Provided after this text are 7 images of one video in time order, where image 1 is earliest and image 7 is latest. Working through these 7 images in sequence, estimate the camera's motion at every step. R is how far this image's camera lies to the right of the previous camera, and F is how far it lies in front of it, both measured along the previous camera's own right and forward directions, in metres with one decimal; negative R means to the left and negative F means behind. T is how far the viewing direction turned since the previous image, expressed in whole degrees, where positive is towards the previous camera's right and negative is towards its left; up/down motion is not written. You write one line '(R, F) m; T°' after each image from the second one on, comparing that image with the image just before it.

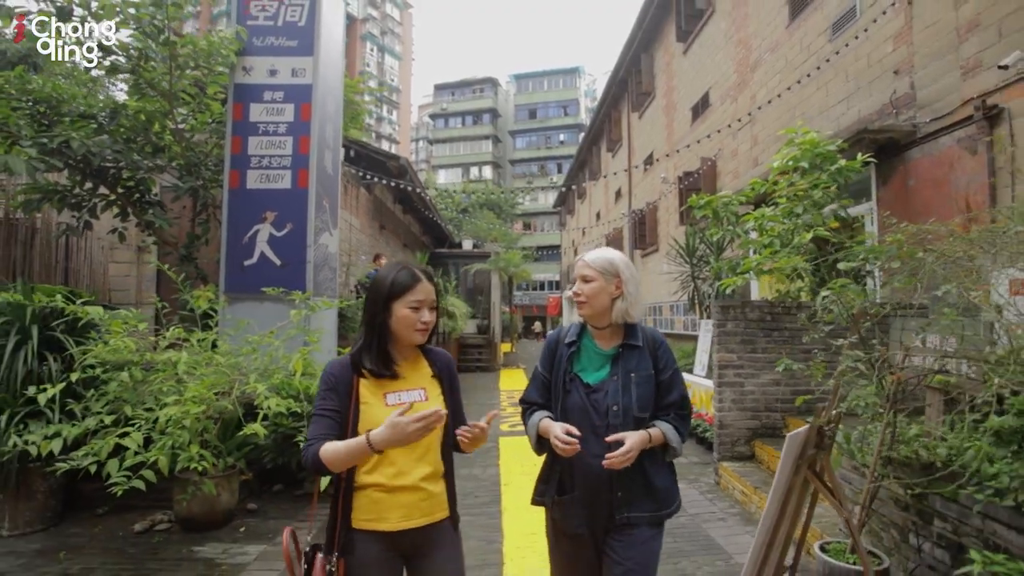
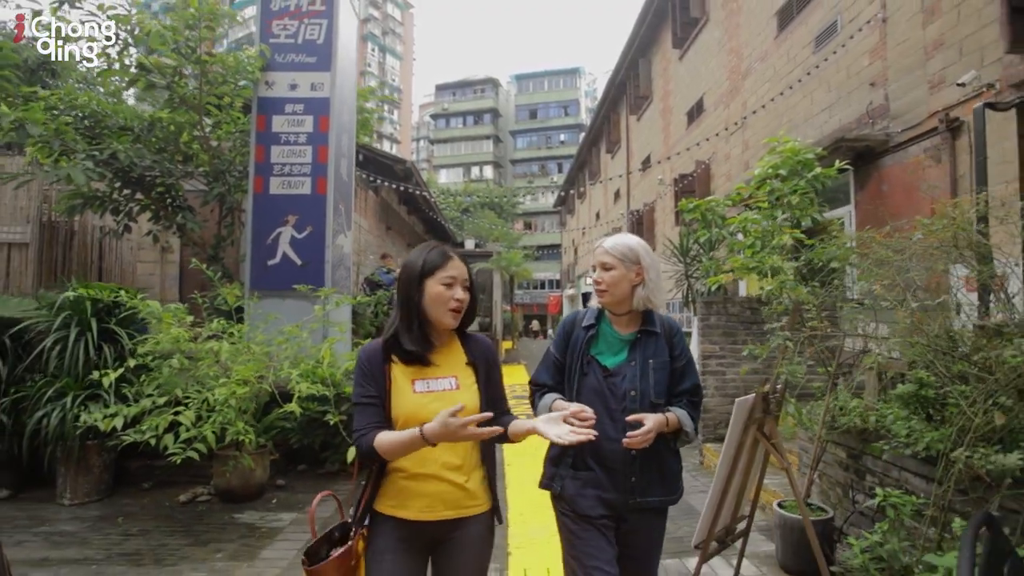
(0.0, -0.5) m; 0°
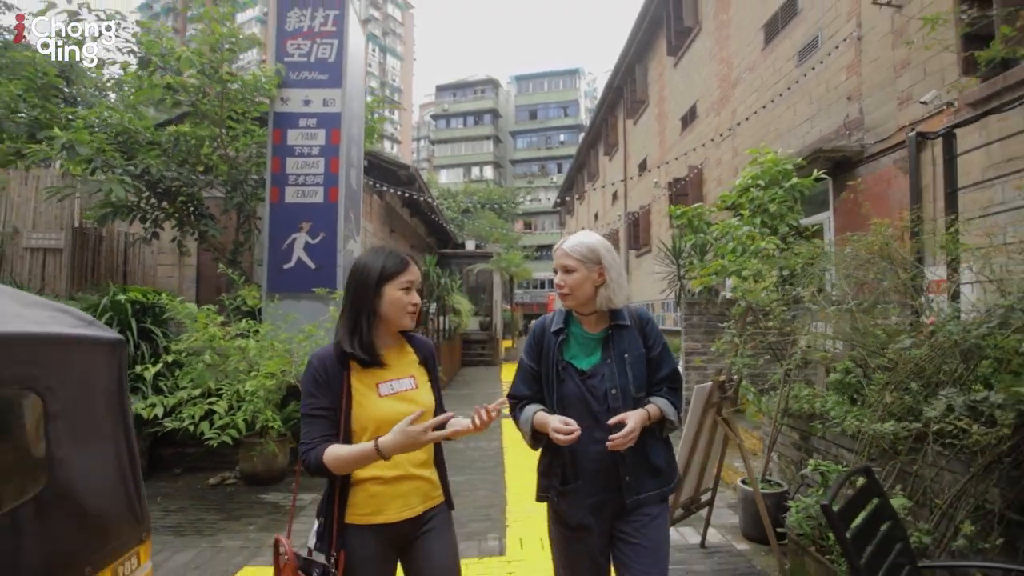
(0.0, -0.5) m; 0°
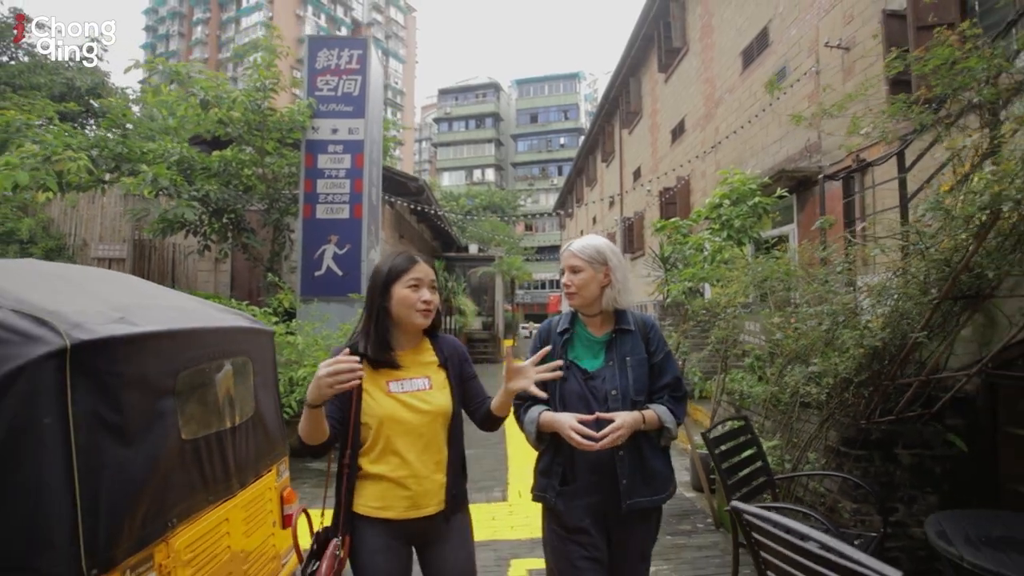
(0.0, -1.0) m; 0°
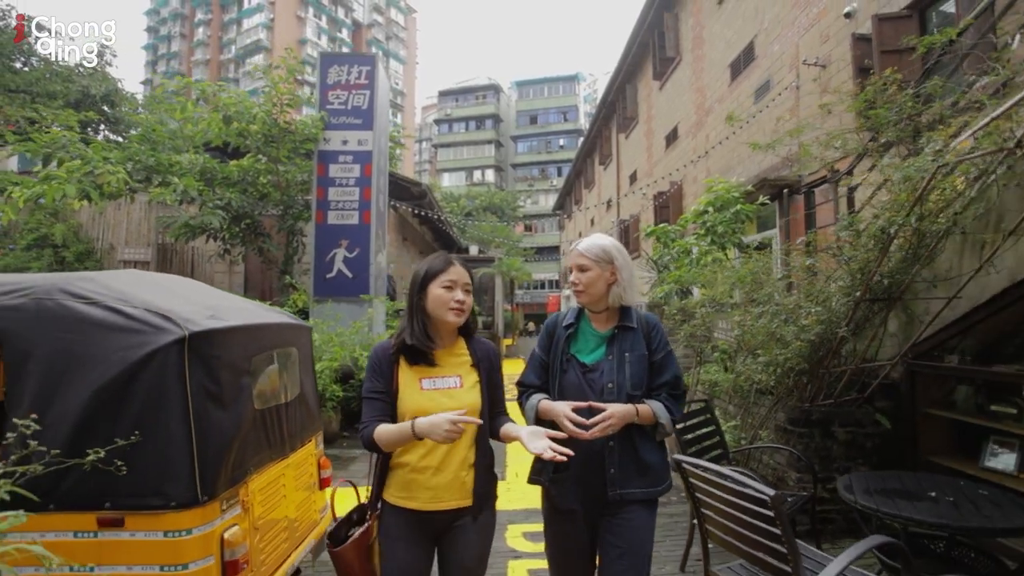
(0.0, -0.5) m; 0°
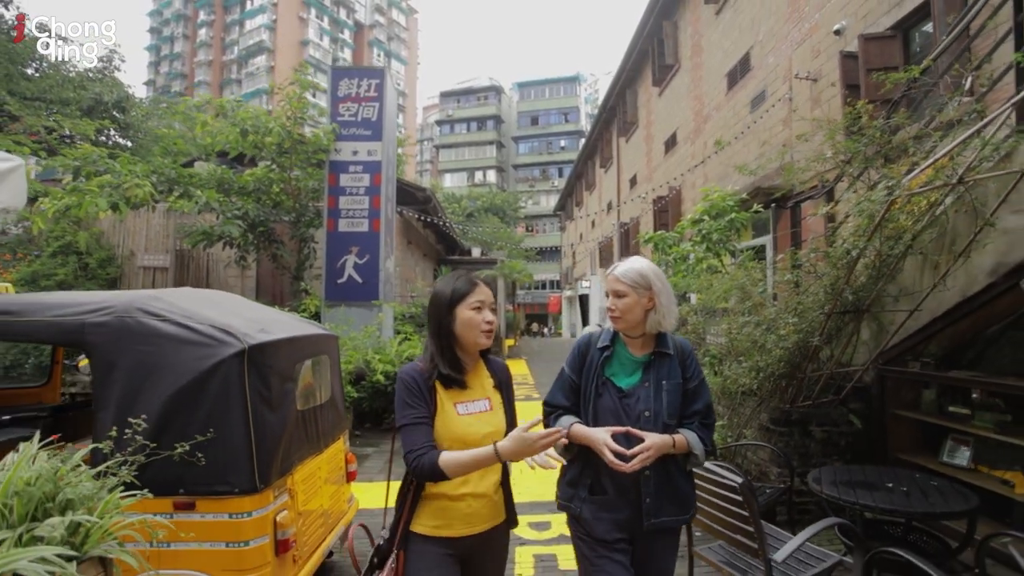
(0.0, -0.3) m; 0°
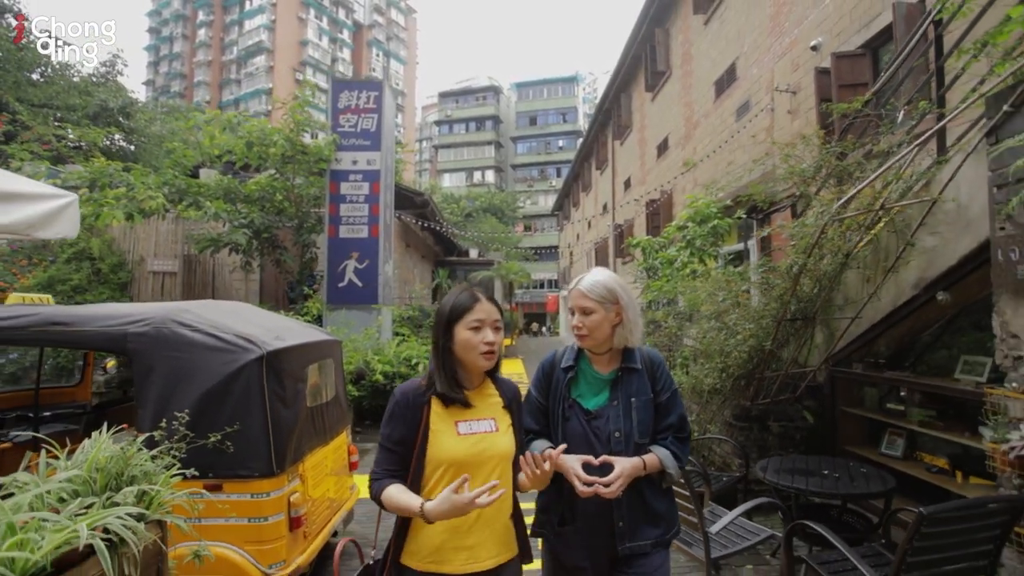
(+0.1, -0.4) m; 0°
